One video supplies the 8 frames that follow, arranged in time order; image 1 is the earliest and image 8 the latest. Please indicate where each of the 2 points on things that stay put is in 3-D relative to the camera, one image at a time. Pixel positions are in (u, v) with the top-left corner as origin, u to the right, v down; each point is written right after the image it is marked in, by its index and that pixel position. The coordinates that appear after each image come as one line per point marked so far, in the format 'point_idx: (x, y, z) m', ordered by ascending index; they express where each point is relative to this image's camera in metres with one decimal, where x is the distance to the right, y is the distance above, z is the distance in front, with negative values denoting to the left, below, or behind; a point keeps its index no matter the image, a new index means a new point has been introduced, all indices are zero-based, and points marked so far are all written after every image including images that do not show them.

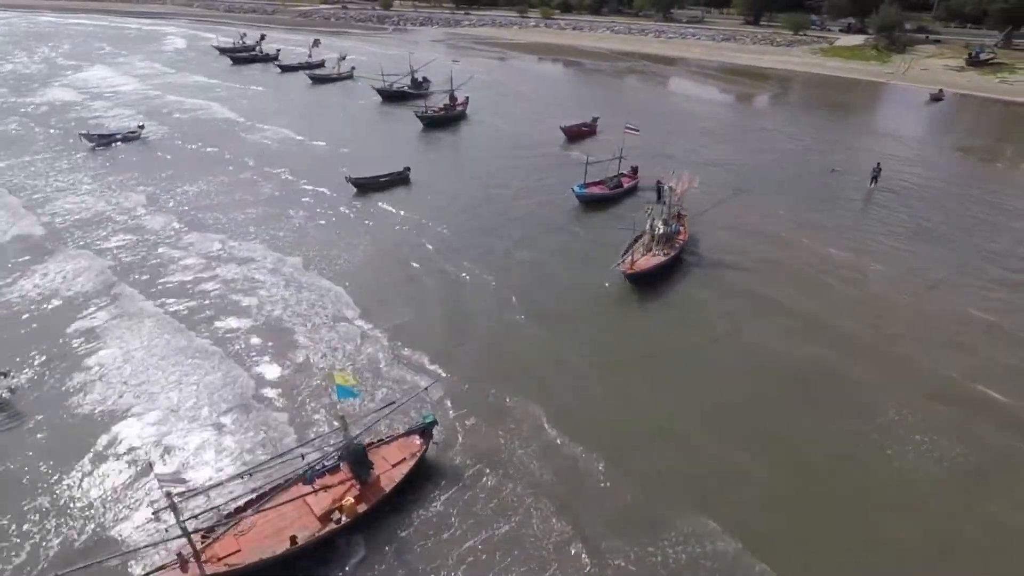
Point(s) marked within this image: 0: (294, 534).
0: (-6.5, -7.2, +18.8) m
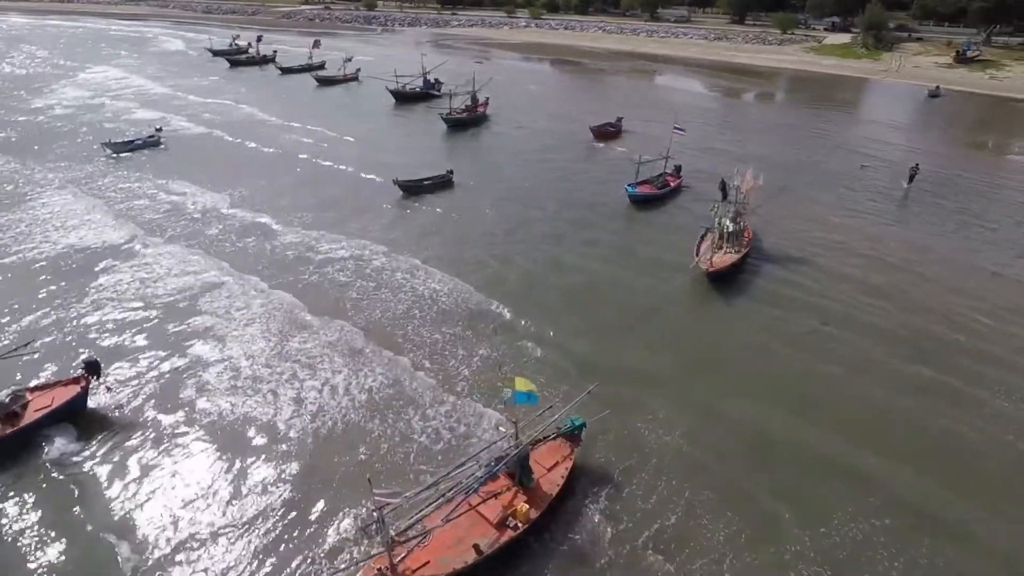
0: (-1.1, -7.4, +18.6) m
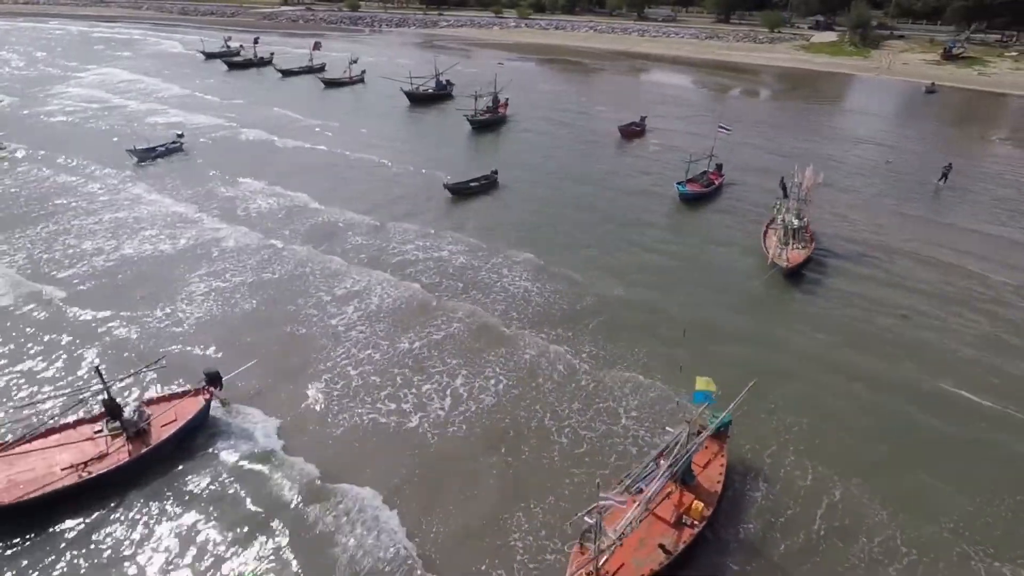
0: (+4.3, -7.4, +18.5) m
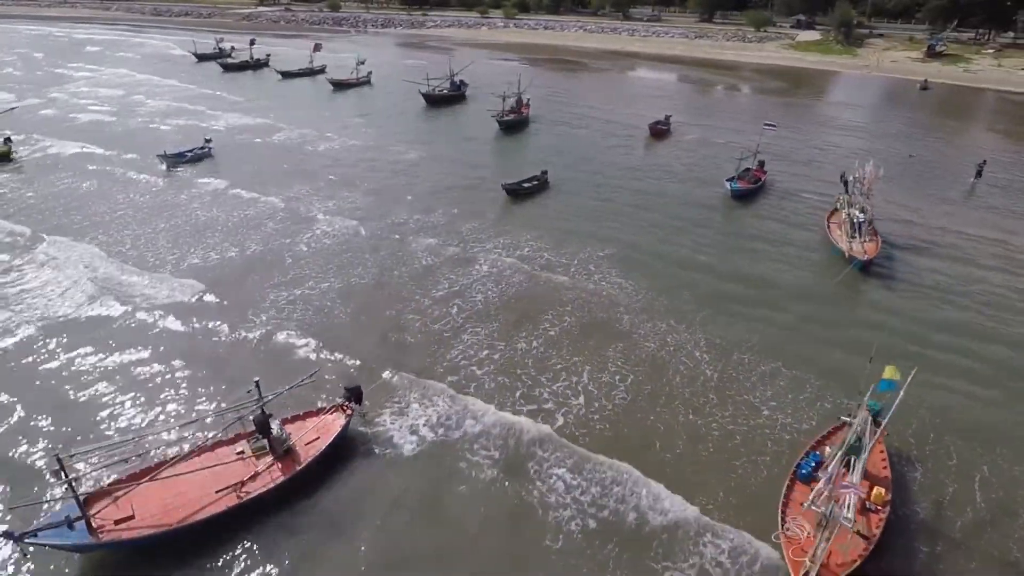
0: (+10.1, -7.0, +18.7) m
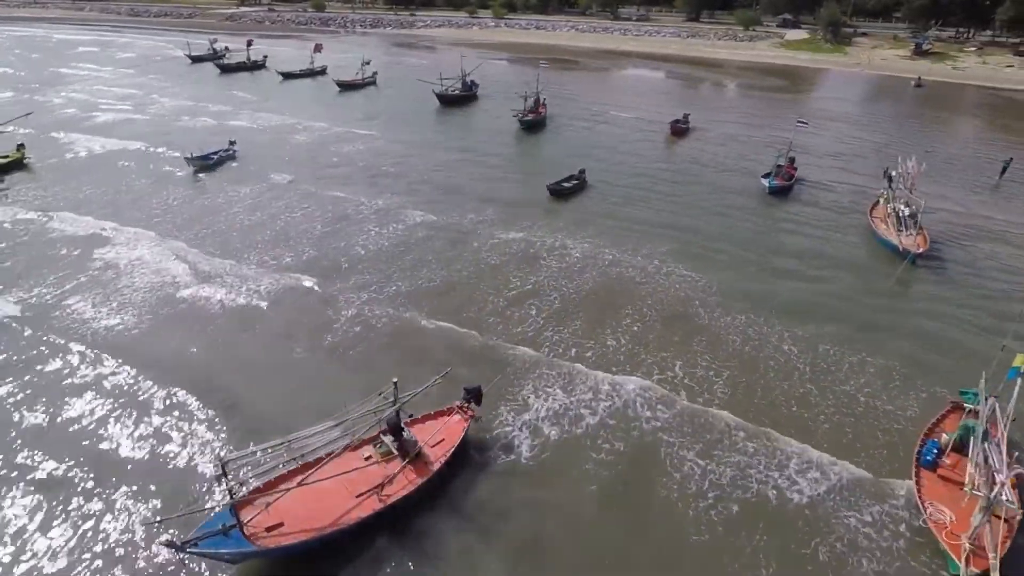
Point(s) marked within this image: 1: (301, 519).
0: (+14.4, -6.7, +19.1) m
1: (-5.6, -6.2, +17.3) m
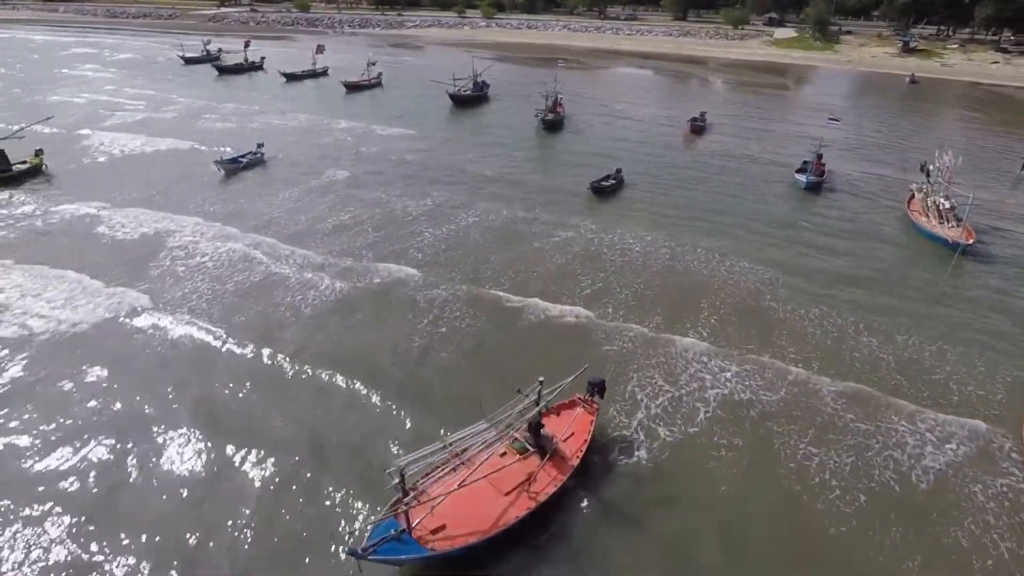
0: (+18.5, -6.2, +19.6) m
1: (-1.3, -6.2, +16.9) m
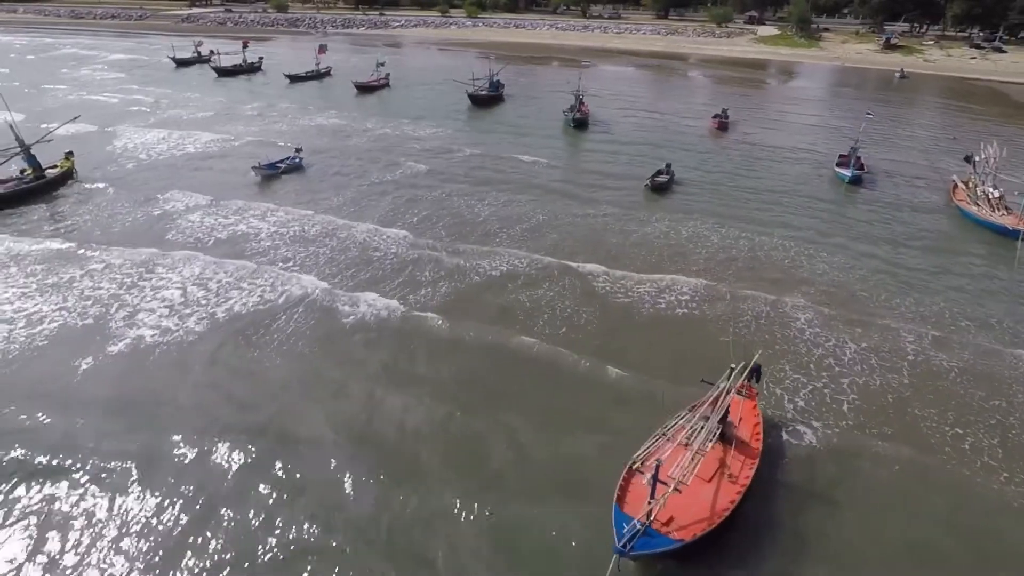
0: (+24.1, -5.4, +20.8) m
1: (+4.5, -6.0, +16.7) m
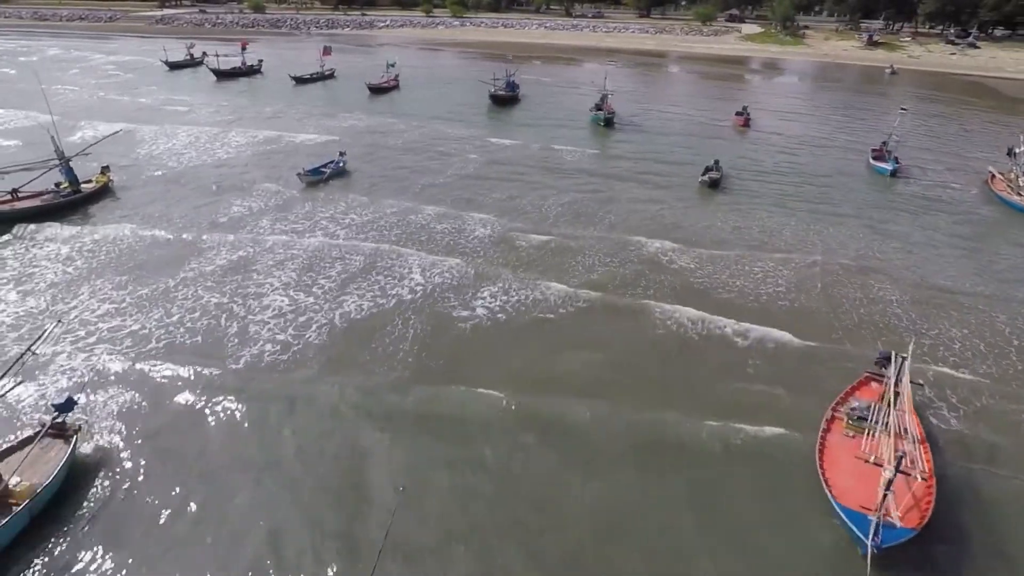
0: (+29.5, -4.5, +22.0) m
1: (+10.2, -5.7, +16.6) m
